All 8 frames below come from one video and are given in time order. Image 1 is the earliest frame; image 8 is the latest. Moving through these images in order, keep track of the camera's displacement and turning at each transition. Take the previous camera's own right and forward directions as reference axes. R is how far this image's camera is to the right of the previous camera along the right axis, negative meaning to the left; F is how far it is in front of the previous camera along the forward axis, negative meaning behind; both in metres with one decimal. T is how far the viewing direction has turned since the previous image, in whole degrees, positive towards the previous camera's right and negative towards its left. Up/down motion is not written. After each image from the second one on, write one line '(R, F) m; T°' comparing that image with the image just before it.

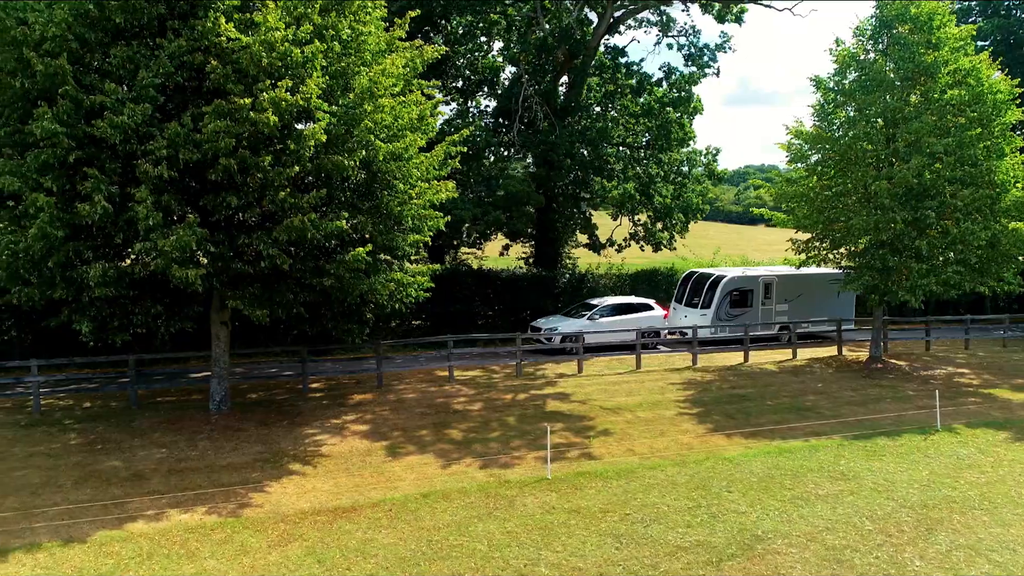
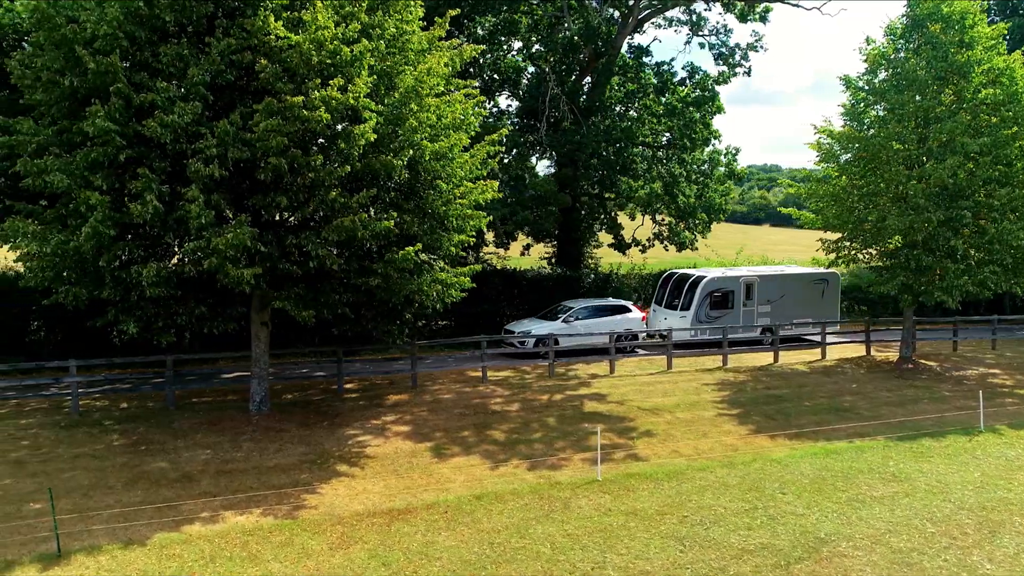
(-0.5, +0.1) m; 0°
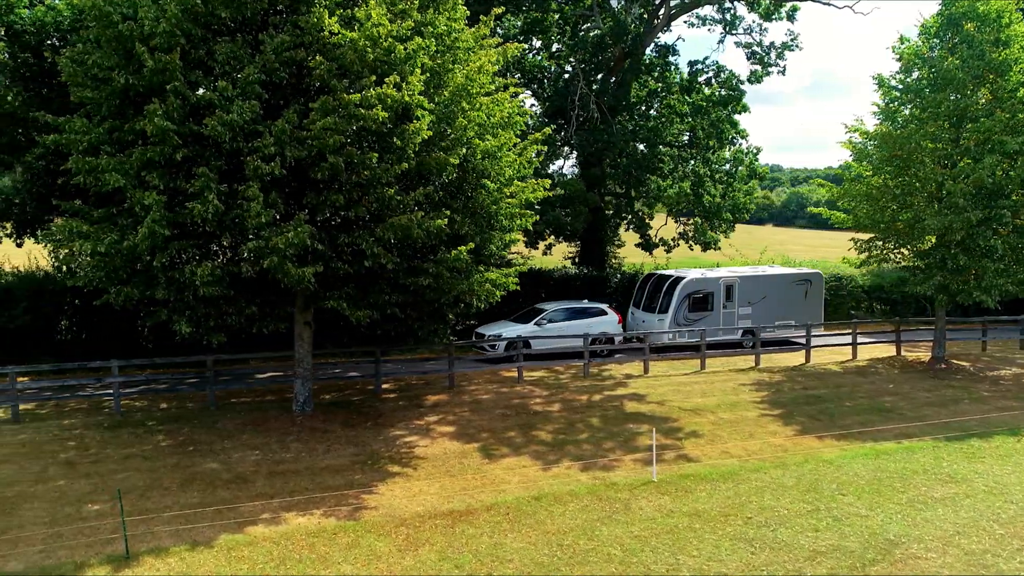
(-0.5, +0.1) m; 0°
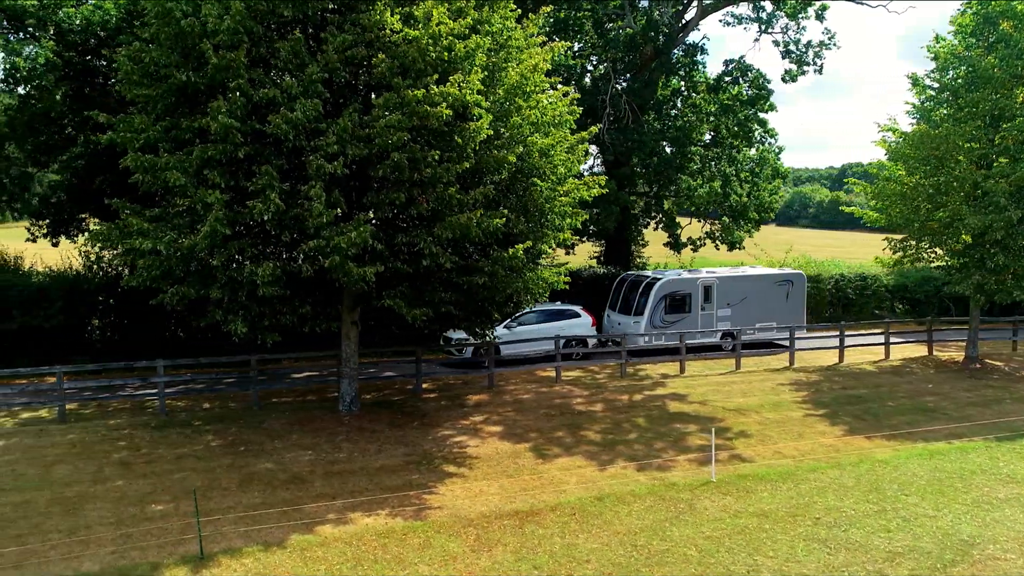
(-0.5, +0.1) m; 0°
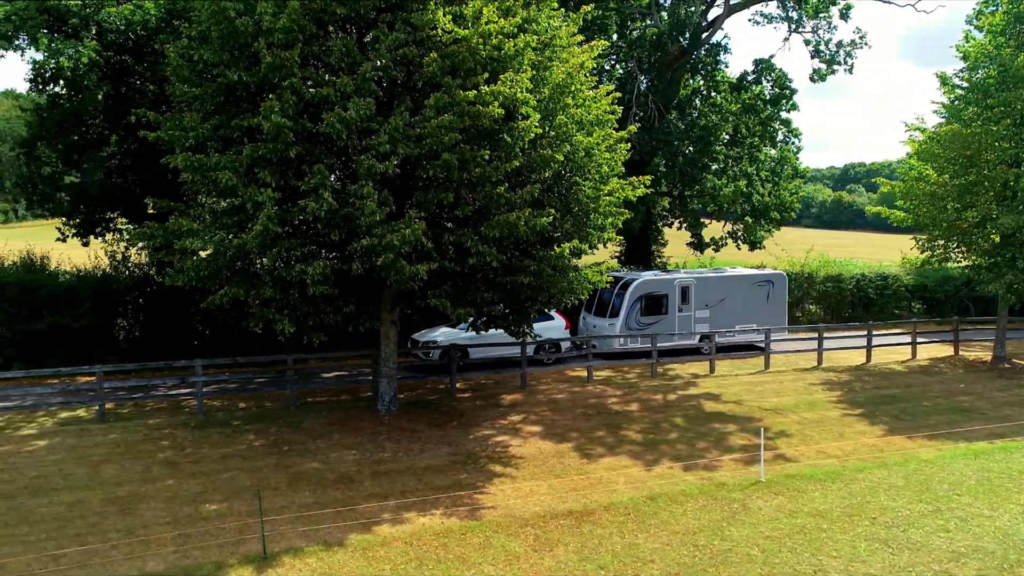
(-0.4, 0.0) m; 0°
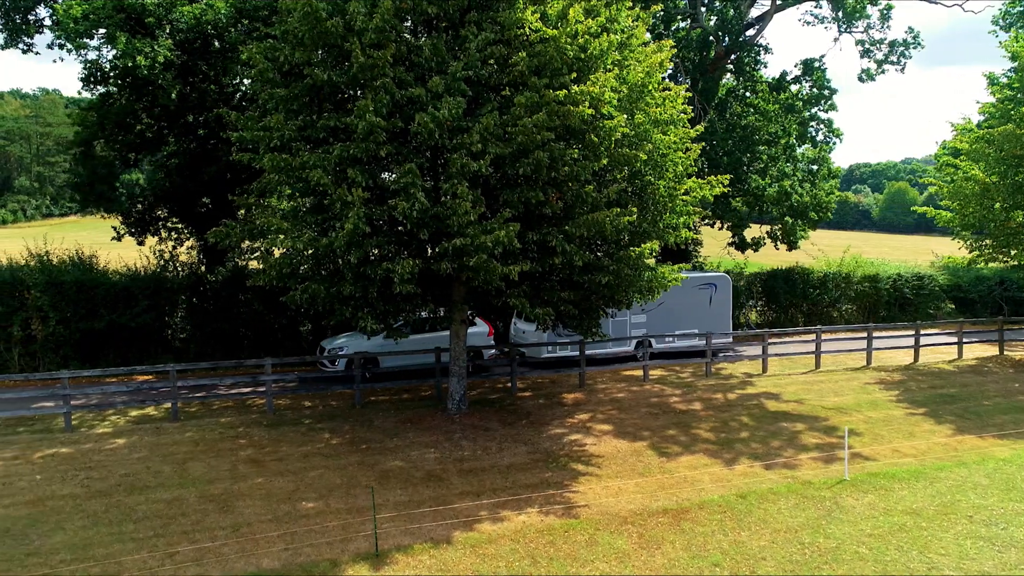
(-0.8, 0.0) m; 0°
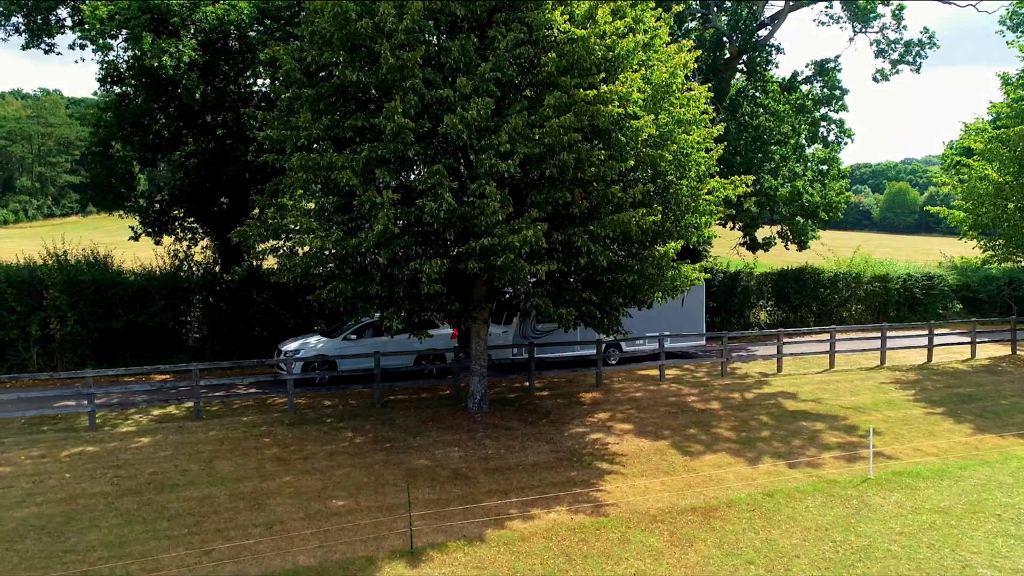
(-0.2, 0.0) m; 0°
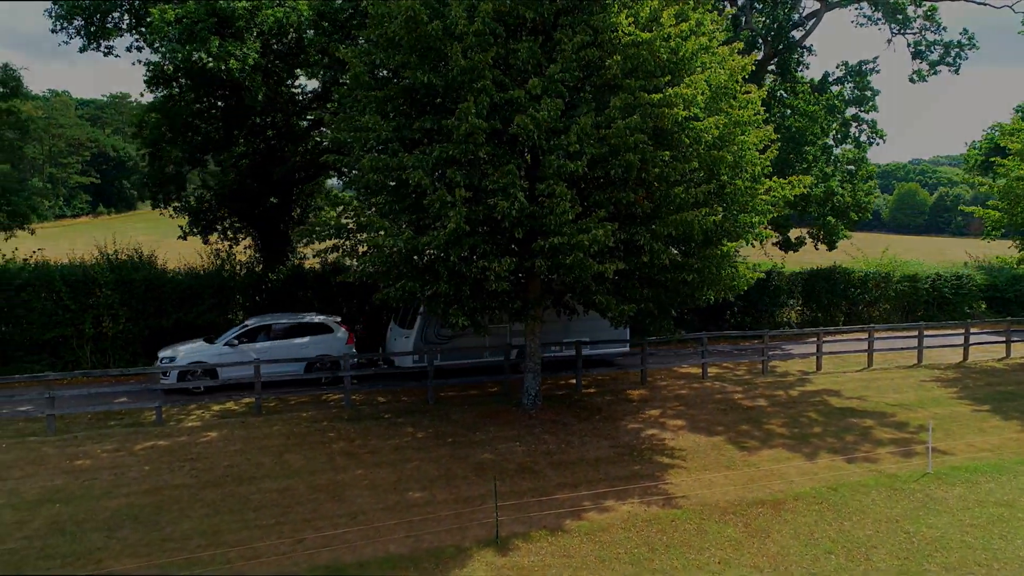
(-0.6, -0.2) m; 0°
